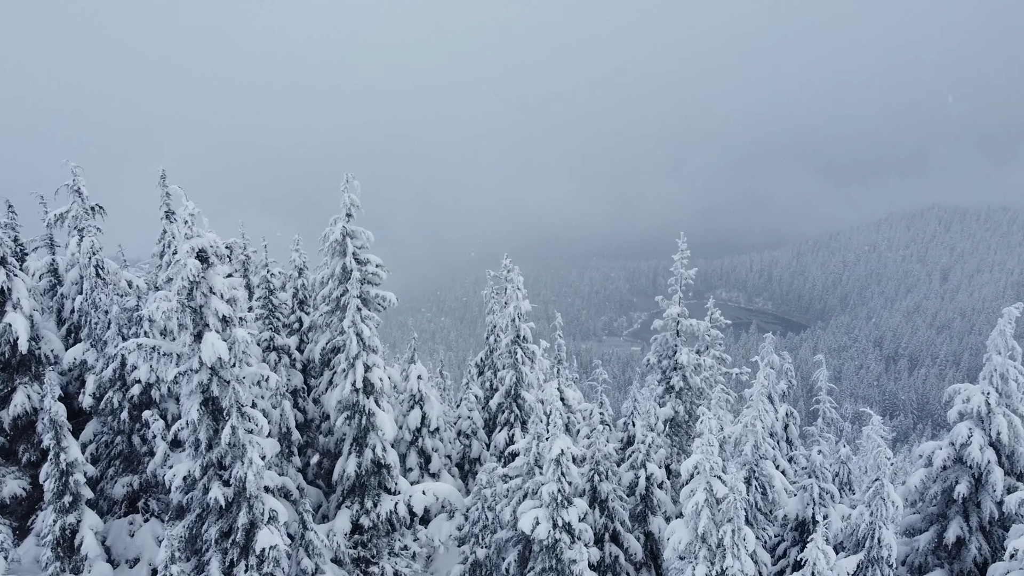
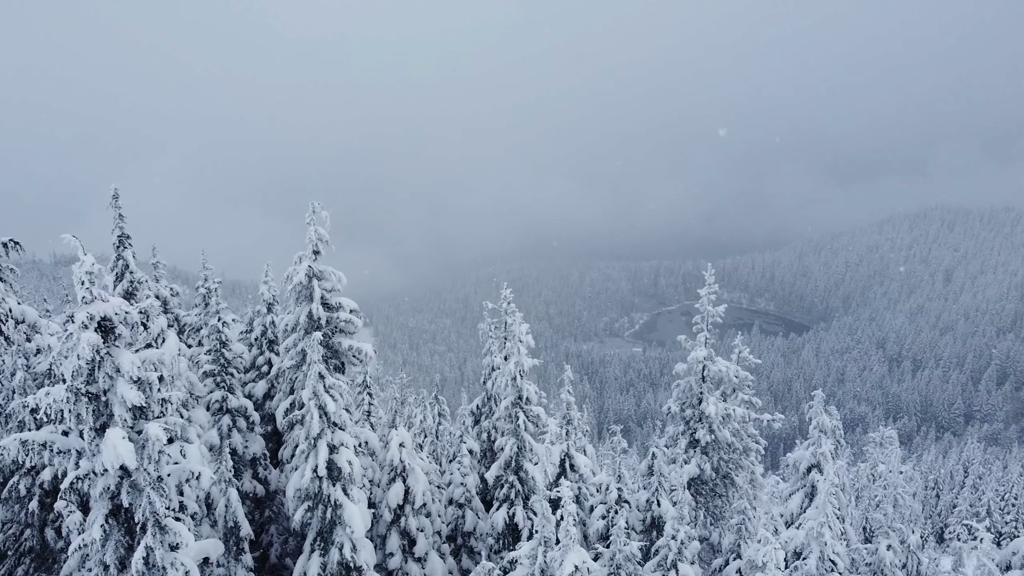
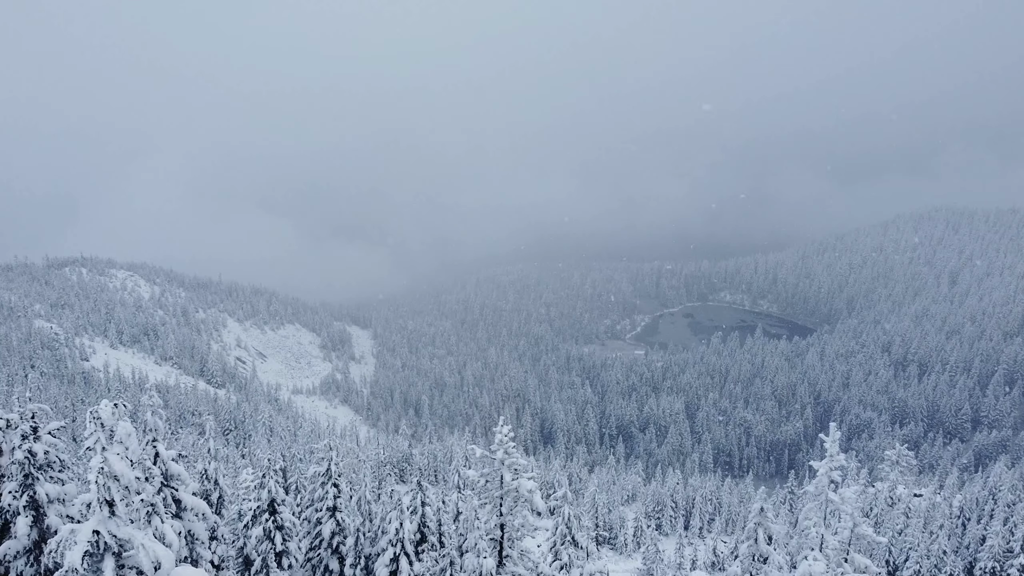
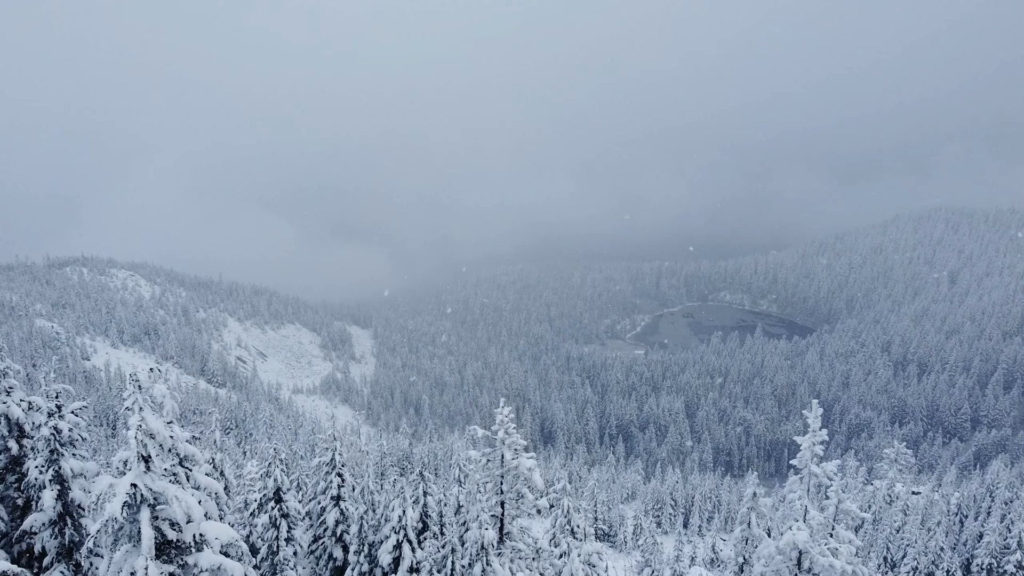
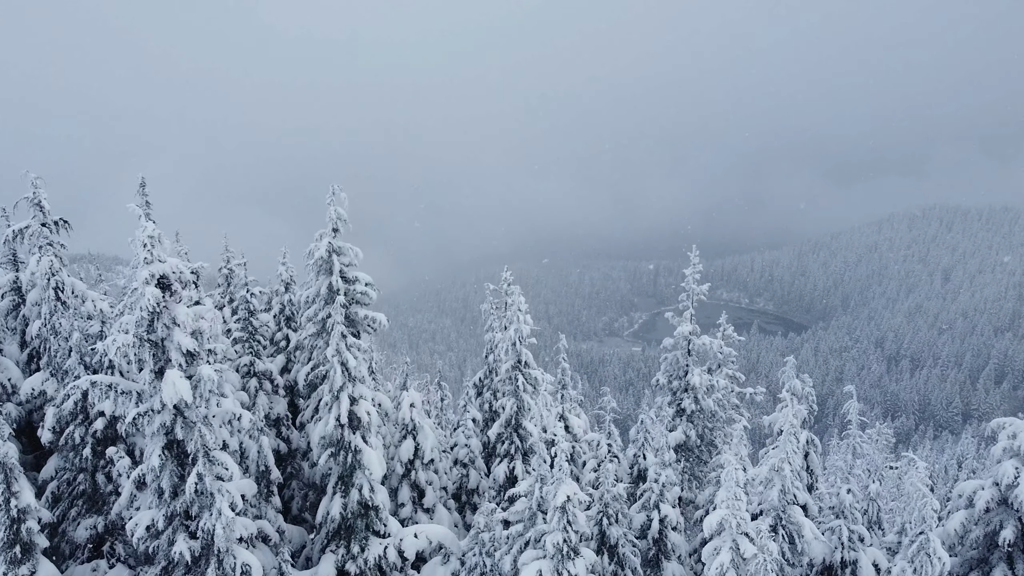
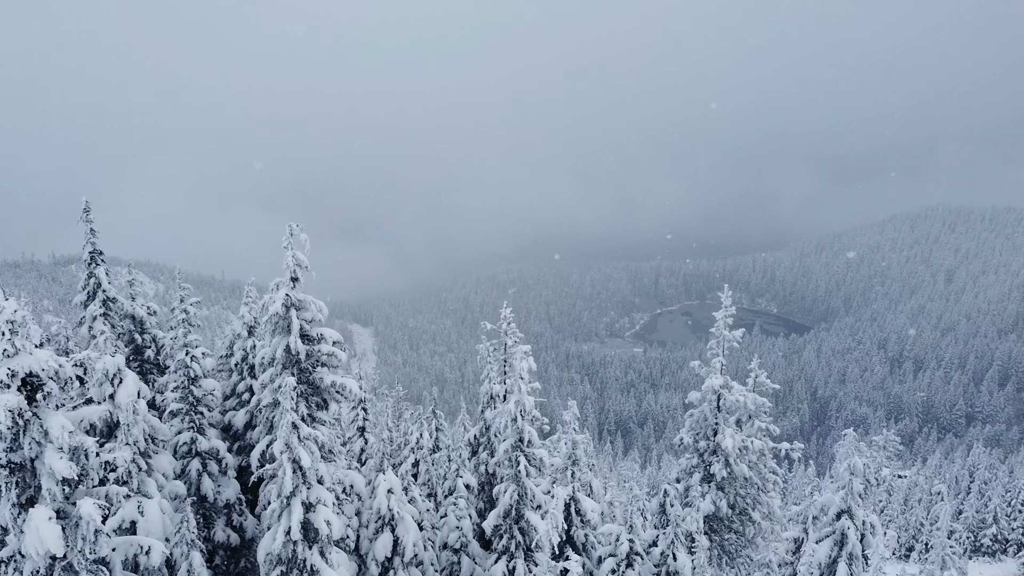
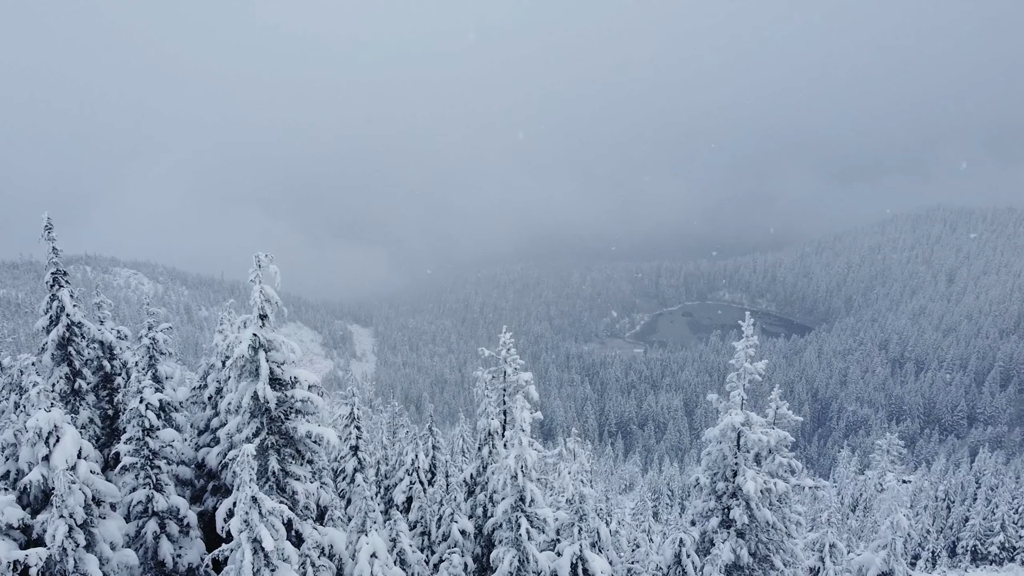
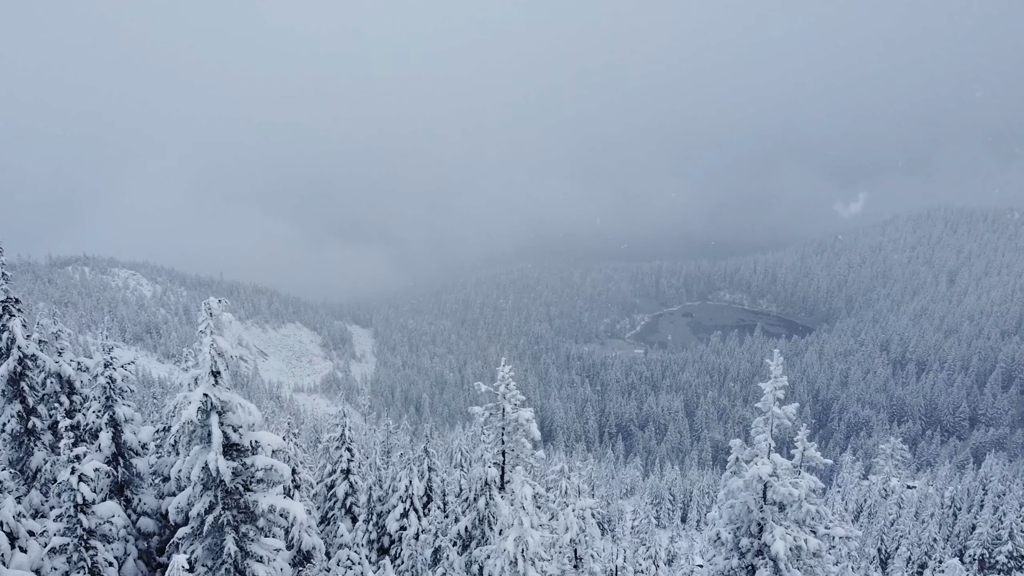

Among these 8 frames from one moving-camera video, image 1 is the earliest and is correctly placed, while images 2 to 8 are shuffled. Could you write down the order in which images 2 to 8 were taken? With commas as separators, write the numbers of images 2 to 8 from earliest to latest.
5, 2, 6, 7, 8, 4, 3
